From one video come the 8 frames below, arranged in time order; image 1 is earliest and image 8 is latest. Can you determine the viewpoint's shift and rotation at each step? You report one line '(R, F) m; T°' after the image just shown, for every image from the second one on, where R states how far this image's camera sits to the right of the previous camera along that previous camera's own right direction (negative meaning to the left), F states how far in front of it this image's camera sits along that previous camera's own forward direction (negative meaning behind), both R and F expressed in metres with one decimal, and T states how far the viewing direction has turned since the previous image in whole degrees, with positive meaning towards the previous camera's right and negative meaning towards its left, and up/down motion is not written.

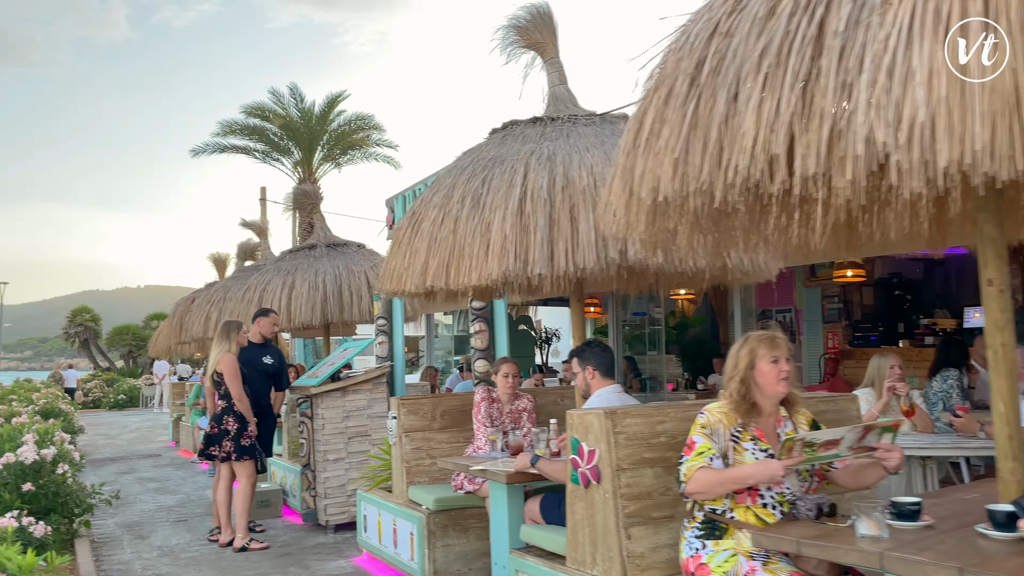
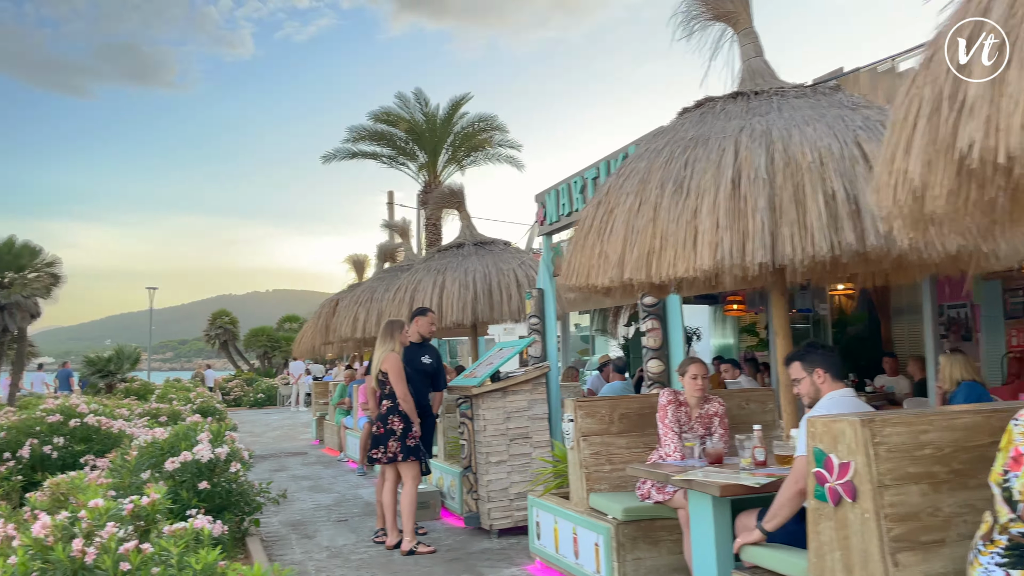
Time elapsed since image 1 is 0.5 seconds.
(-0.4, +0.3) m; -8°
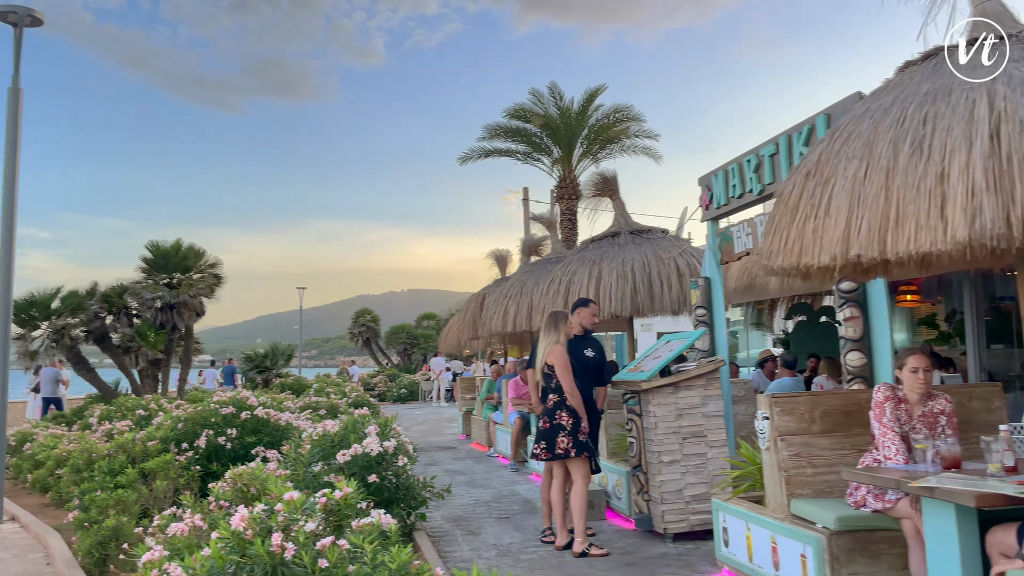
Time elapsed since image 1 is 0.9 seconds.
(-0.3, +0.3) m; -9°
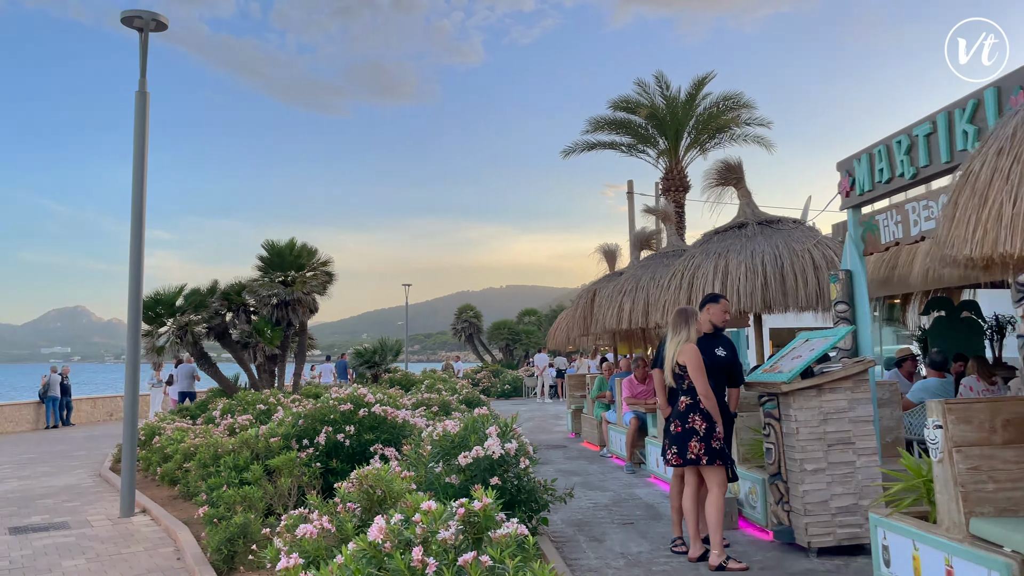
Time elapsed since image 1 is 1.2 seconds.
(-0.2, +0.3) m; -7°
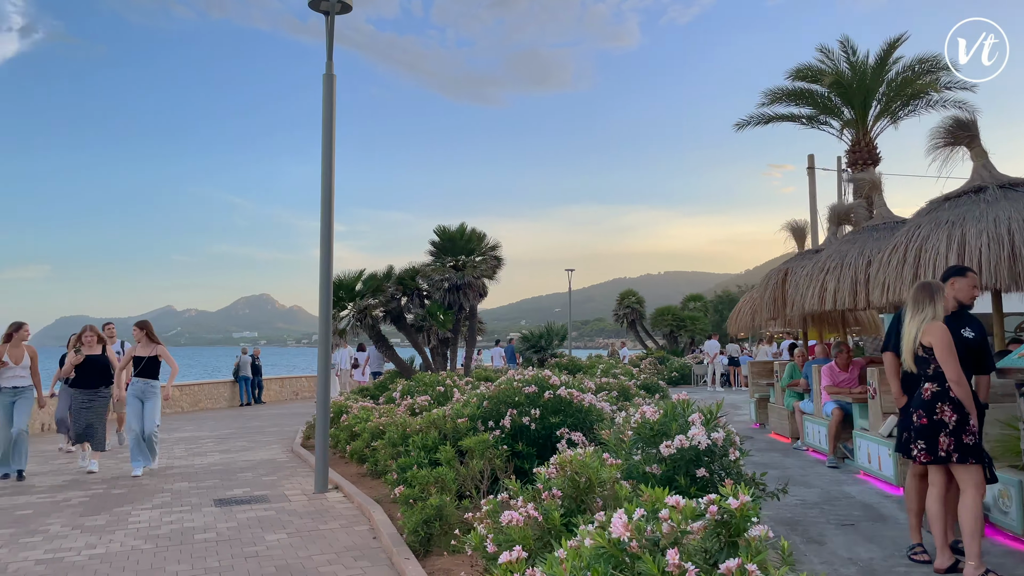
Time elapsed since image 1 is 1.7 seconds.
(-0.3, +0.4) m; -11°
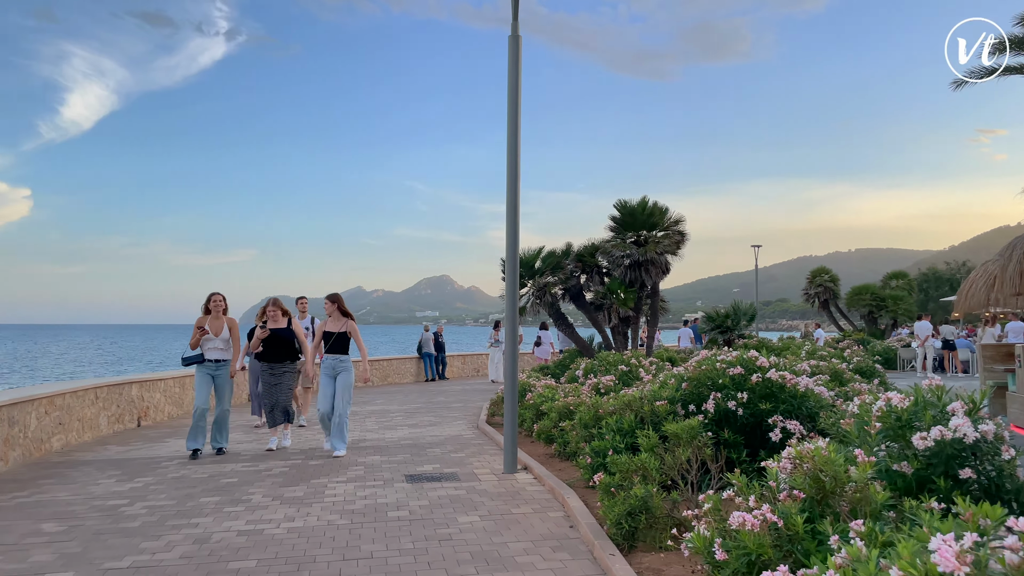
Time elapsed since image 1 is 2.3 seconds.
(-0.2, +0.5) m; -12°
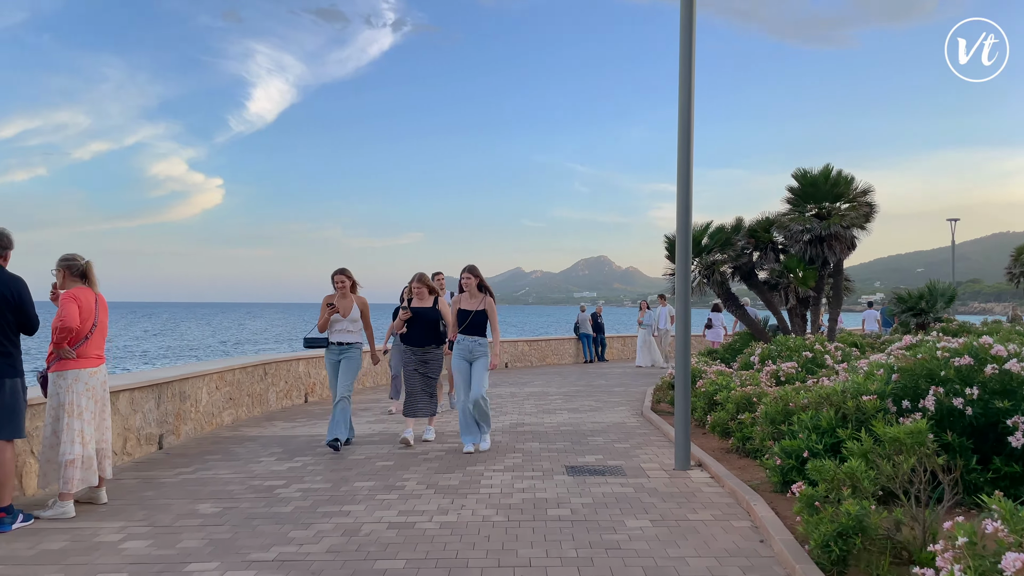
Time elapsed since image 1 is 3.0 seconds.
(-0.1, +0.6) m; -11°
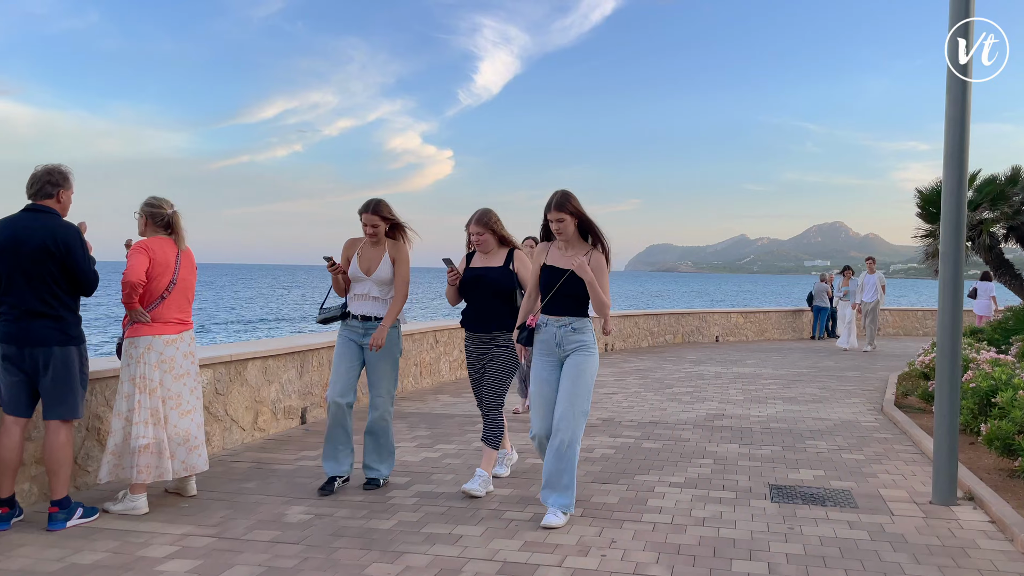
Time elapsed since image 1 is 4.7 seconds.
(+0.2, +1.5) m; -15°
